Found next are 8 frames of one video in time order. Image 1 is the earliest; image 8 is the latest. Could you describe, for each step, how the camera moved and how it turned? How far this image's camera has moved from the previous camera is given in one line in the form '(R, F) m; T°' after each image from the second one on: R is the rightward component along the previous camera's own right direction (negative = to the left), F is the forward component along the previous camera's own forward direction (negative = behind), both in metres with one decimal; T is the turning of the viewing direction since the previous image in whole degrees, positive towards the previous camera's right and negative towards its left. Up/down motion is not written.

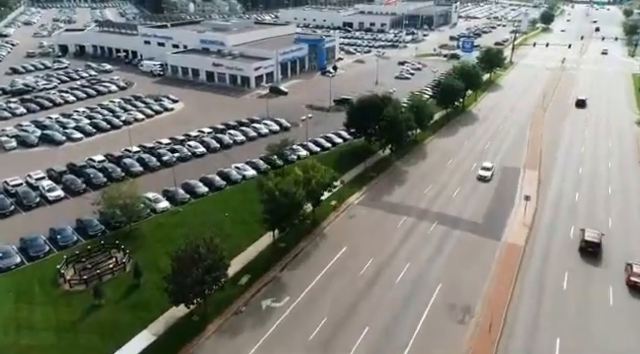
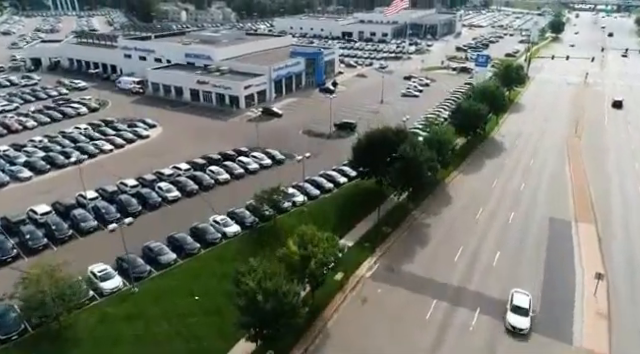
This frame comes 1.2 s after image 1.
(-0.2, +8.7) m; 0°
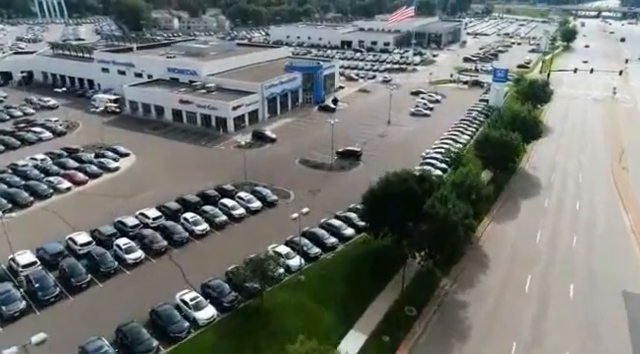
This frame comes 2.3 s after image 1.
(-0.2, +8.1) m; 0°
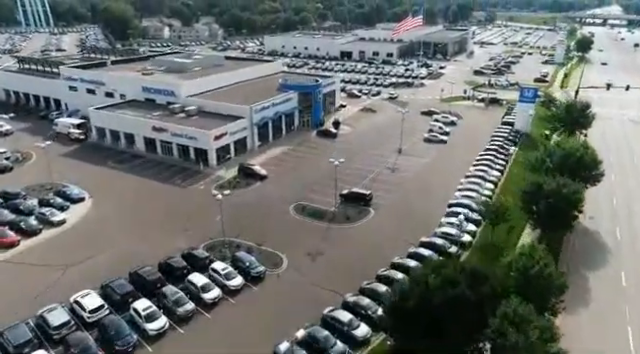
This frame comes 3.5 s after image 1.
(-0.2, +9.5) m; 0°
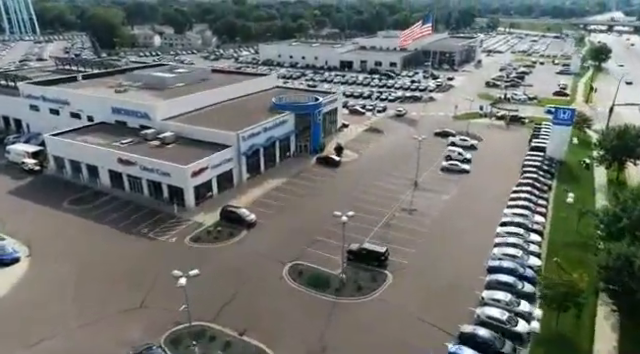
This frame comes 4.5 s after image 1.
(-0.3, +8.6) m; 0°
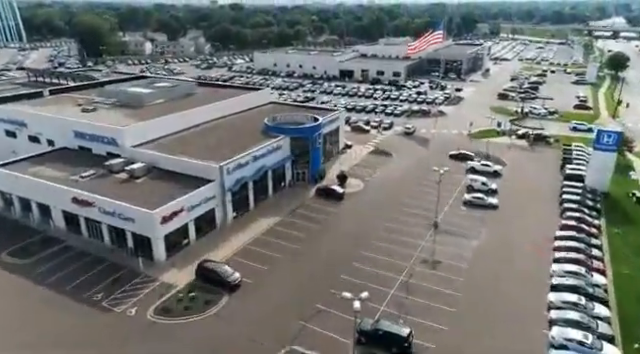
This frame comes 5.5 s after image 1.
(-0.2, +7.6) m; 0°
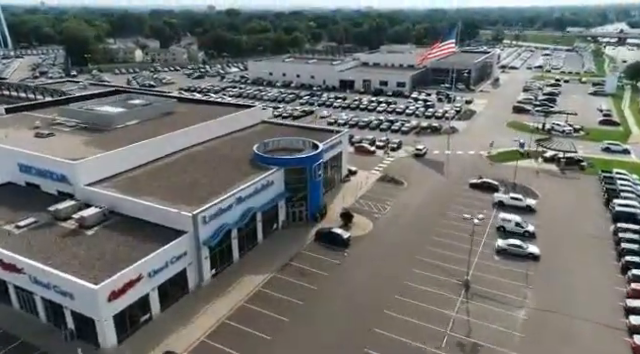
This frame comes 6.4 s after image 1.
(-0.2, +7.8) m; 0°
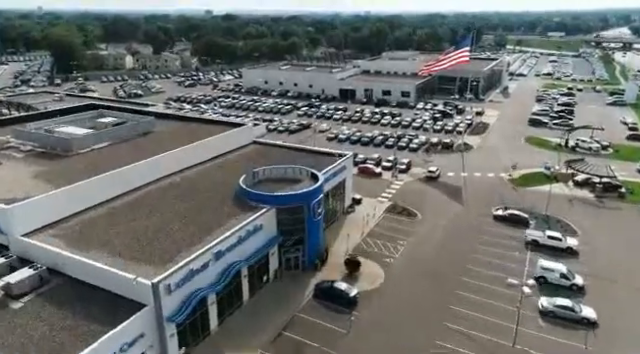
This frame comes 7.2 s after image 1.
(-0.1, +6.8) m; 0°
